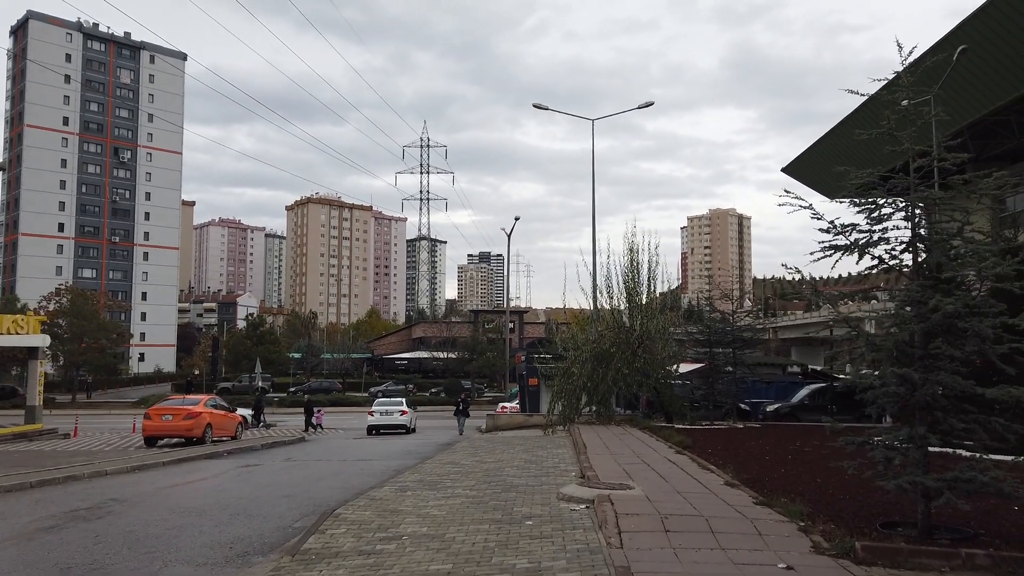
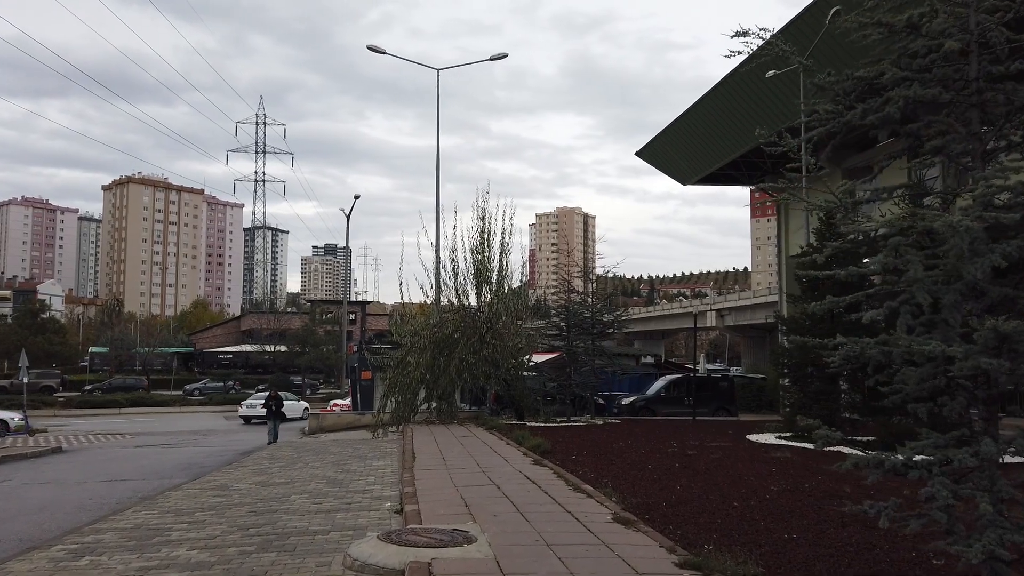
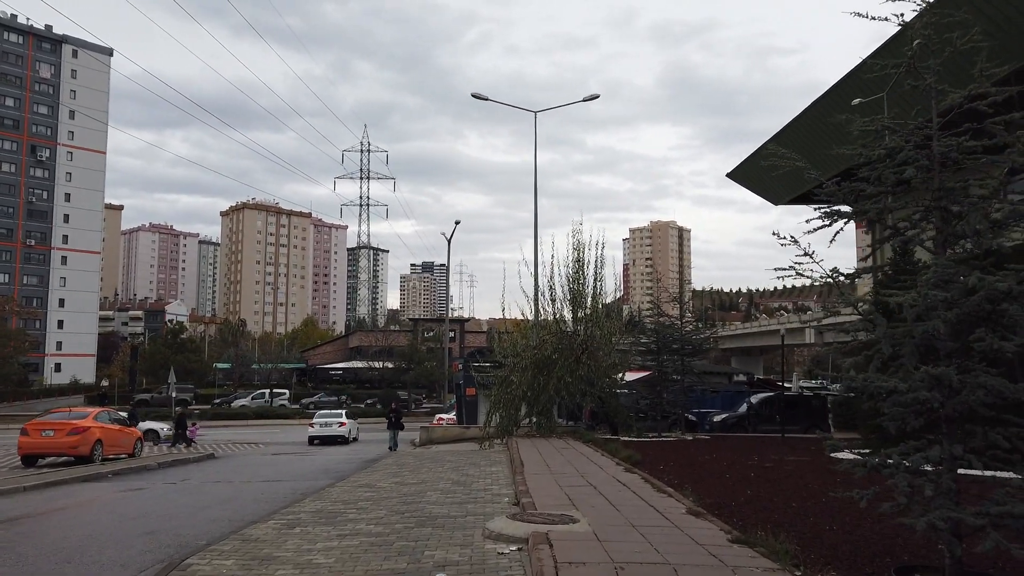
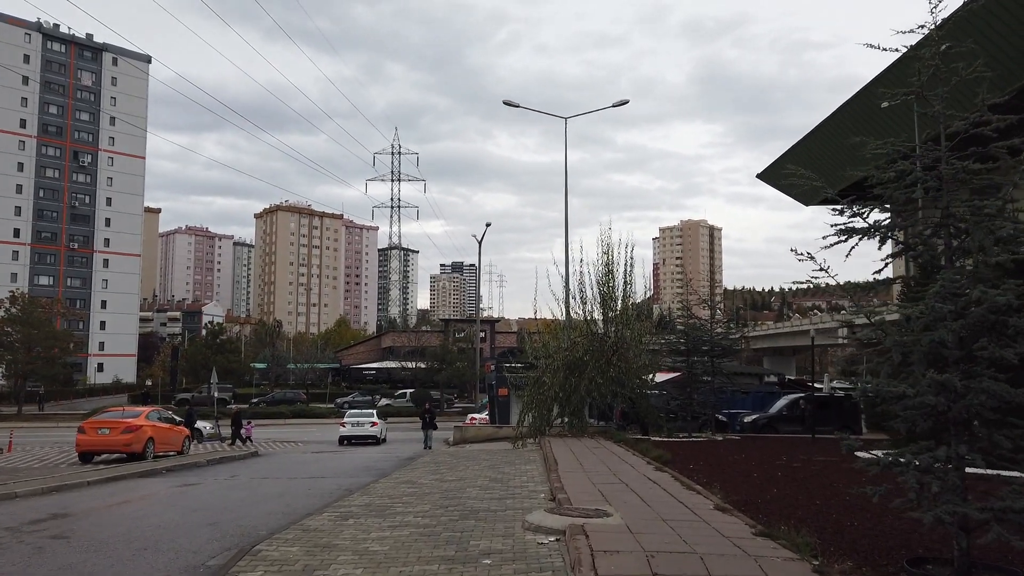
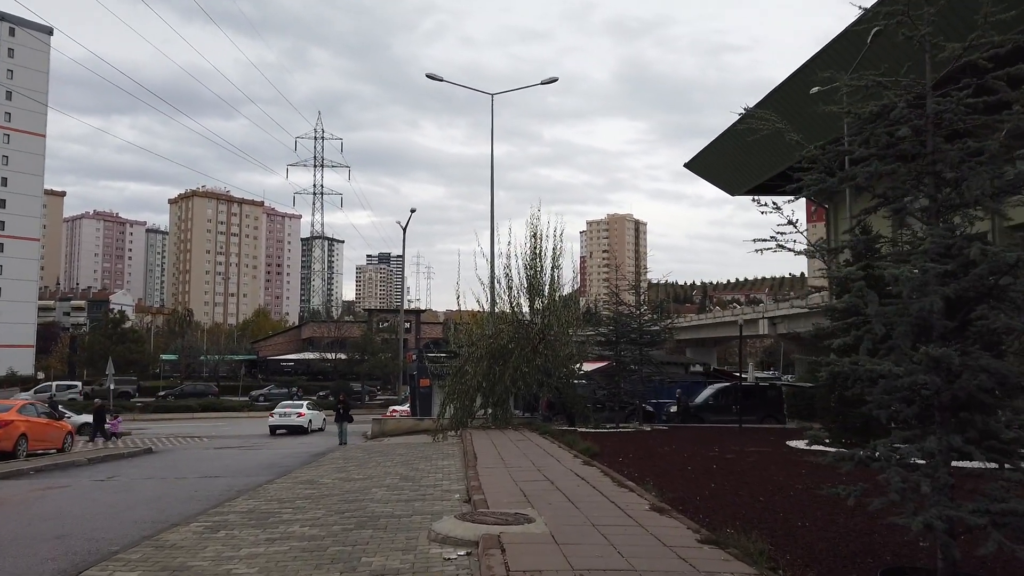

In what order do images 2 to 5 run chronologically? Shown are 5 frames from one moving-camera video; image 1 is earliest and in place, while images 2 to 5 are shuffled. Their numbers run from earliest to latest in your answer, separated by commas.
4, 3, 5, 2
